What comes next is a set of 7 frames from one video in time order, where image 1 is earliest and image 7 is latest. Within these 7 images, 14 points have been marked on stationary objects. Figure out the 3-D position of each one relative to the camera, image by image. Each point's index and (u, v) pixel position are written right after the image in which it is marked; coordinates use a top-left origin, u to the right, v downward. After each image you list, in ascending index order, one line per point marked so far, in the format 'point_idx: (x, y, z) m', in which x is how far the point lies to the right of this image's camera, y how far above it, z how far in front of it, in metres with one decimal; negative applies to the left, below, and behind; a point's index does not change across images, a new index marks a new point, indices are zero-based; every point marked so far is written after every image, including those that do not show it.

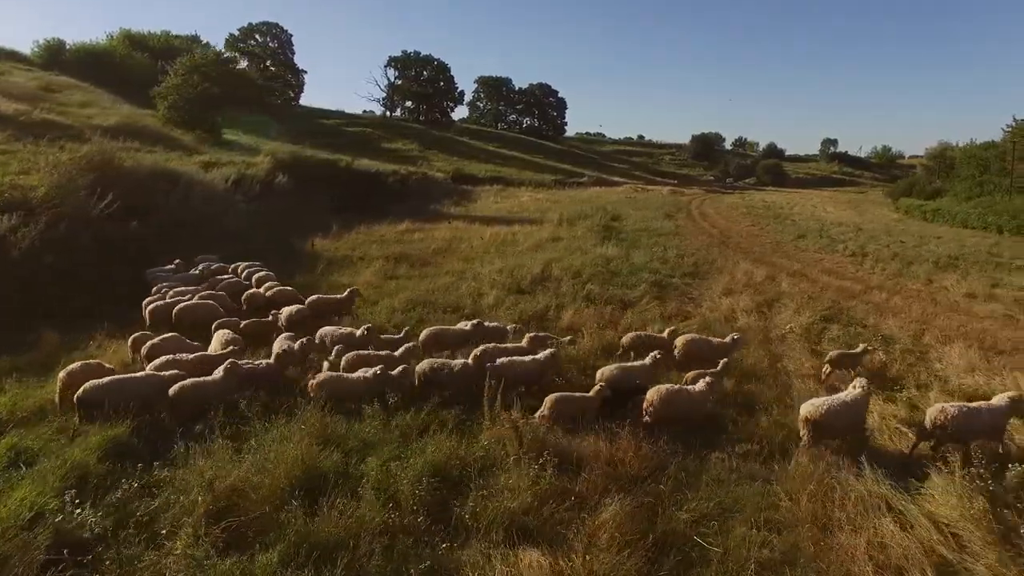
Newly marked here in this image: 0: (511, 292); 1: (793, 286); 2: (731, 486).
0: (0.0, -0.1, +11.7) m
1: (+5.9, +0.1, +13.7) m
2: (+1.6, -1.5, +5.0) m
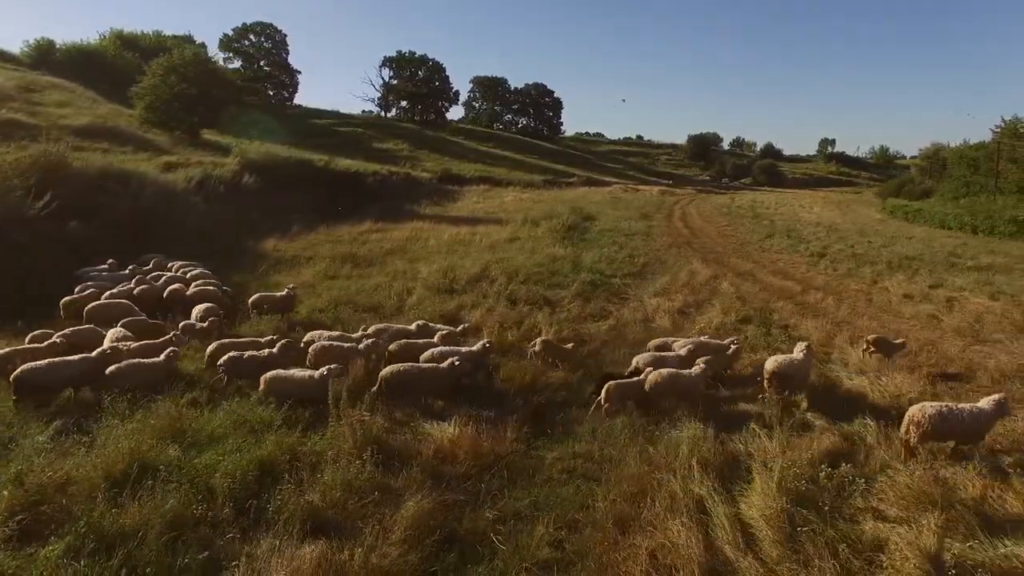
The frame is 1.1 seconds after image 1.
0: (-1.3, -0.1, +11.8) m
1: (+4.6, +0.1, +13.8) m
2: (+0.3, -1.5, +5.1) m
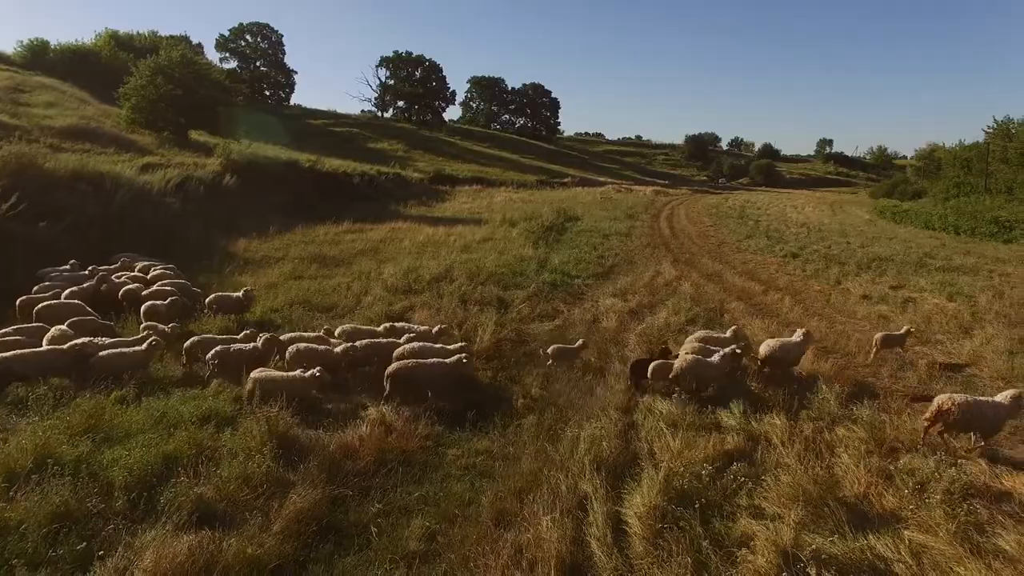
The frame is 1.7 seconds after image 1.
0: (-2.1, -0.1, +11.9) m
1: (+3.8, 0.0, +13.9) m
2: (-0.5, -1.5, +5.2) m
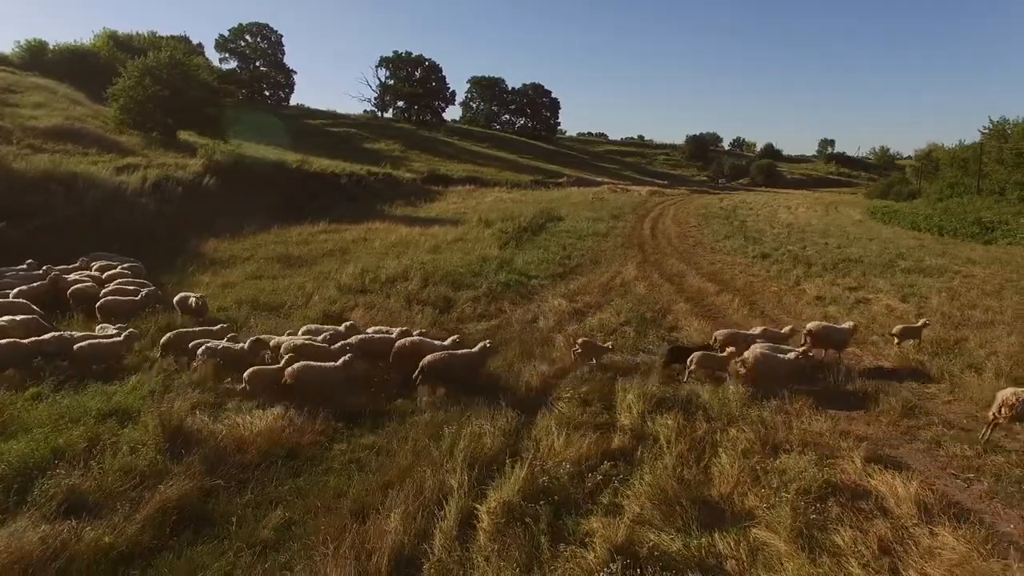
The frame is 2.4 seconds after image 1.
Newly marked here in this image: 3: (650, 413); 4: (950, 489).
0: (-3.0, -0.1, +12.1) m
1: (+2.9, 0.0, +14.0) m
2: (-1.5, -1.5, +5.4) m
3: (+1.4, -1.2, +6.5) m
4: (+3.5, -1.6, +5.2) m
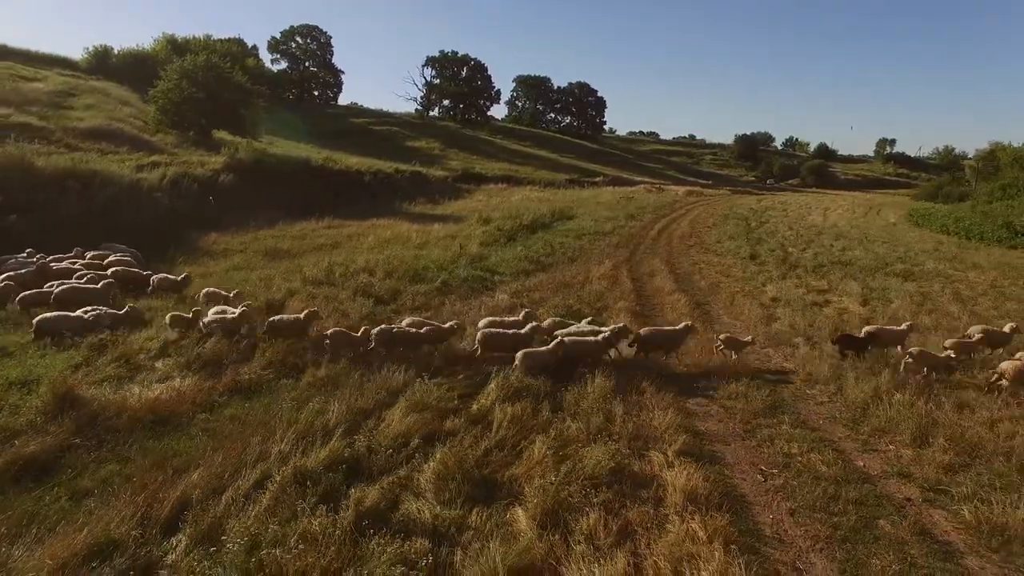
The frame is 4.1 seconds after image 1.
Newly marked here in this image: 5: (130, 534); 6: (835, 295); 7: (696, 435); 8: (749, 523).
0: (-4.0, +0.1, +12.9) m
1: (+2.1, +0.1, +14.3) m
2: (-3.1, -1.4, +6.1) m
3: (-0.1, -1.2, +7.0) m
4: (+1.9, -1.6, +5.5) m
5: (-2.5, -1.6, +4.4) m
6: (+7.0, -0.1, +14.2) m
7: (+1.8, -1.4, +6.4) m
8: (+1.7, -1.7, +4.8) m
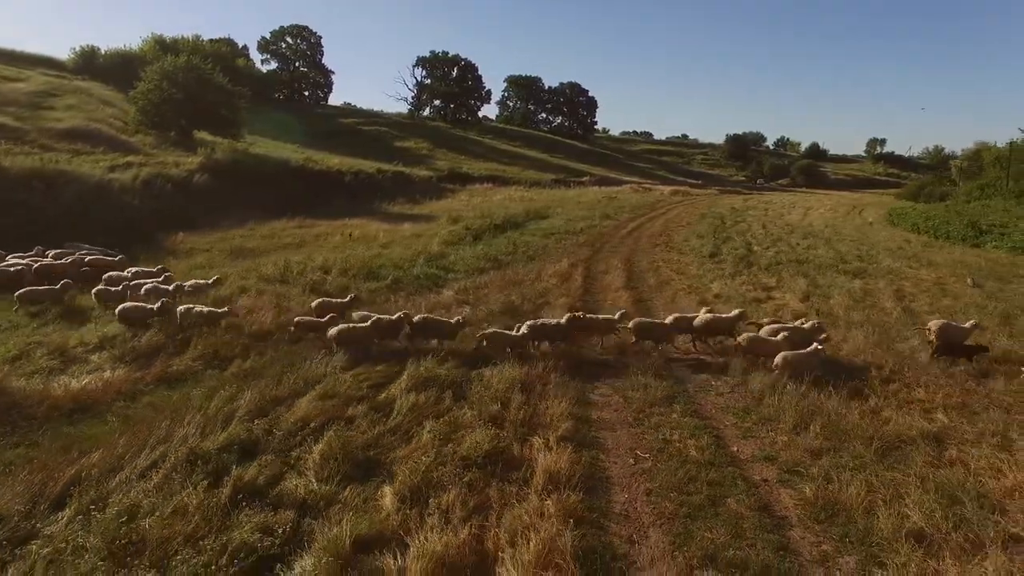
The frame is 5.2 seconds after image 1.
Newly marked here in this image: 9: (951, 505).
0: (-5.0, +0.1, +13.2) m
1: (+1.0, +0.1, +14.7) m
2: (-4.1, -1.4, +6.4) m
3: (-1.1, -1.1, +7.3) m
4: (+0.9, -1.6, +5.9) m
5: (-3.6, -1.6, +4.7) m
6: (+5.9, -0.1, +14.6) m
7: (+0.8, -1.4, +6.8) m
8: (+0.7, -1.7, +5.2) m
9: (+3.4, -1.7, +5.2) m
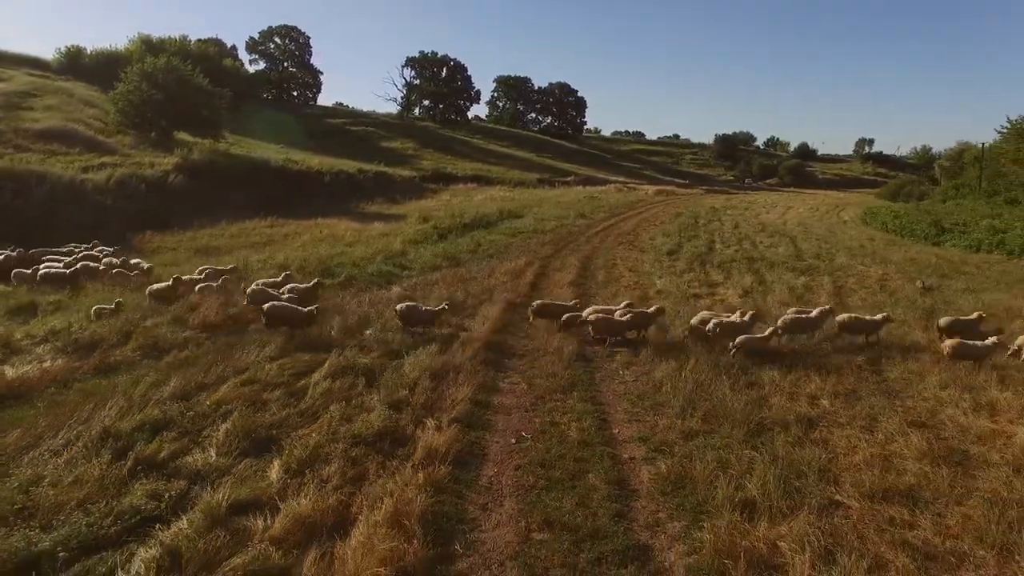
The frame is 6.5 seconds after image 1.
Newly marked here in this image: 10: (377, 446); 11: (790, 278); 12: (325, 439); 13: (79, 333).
0: (-6.1, +0.2, +13.7) m
1: (-0.1, +0.2, +15.2) m
2: (-5.2, -1.3, +6.9) m
3: (-2.2, -1.1, +7.8) m
4: (-0.1, -1.5, +6.4) m
5: (-4.6, -1.5, +5.2) m
6: (+4.8, 0.0, +15.1) m
7: (-0.3, -1.3, +7.3) m
8: (-0.3, -1.6, +5.7) m
9: (+2.4, -1.6, +5.7) m
10: (-1.2, -1.5, +6.0) m
11: (+6.9, +0.2, +16.4) m
12: (-1.7, -1.4, +6.0) m
13: (-6.3, -0.7, +9.5) m
